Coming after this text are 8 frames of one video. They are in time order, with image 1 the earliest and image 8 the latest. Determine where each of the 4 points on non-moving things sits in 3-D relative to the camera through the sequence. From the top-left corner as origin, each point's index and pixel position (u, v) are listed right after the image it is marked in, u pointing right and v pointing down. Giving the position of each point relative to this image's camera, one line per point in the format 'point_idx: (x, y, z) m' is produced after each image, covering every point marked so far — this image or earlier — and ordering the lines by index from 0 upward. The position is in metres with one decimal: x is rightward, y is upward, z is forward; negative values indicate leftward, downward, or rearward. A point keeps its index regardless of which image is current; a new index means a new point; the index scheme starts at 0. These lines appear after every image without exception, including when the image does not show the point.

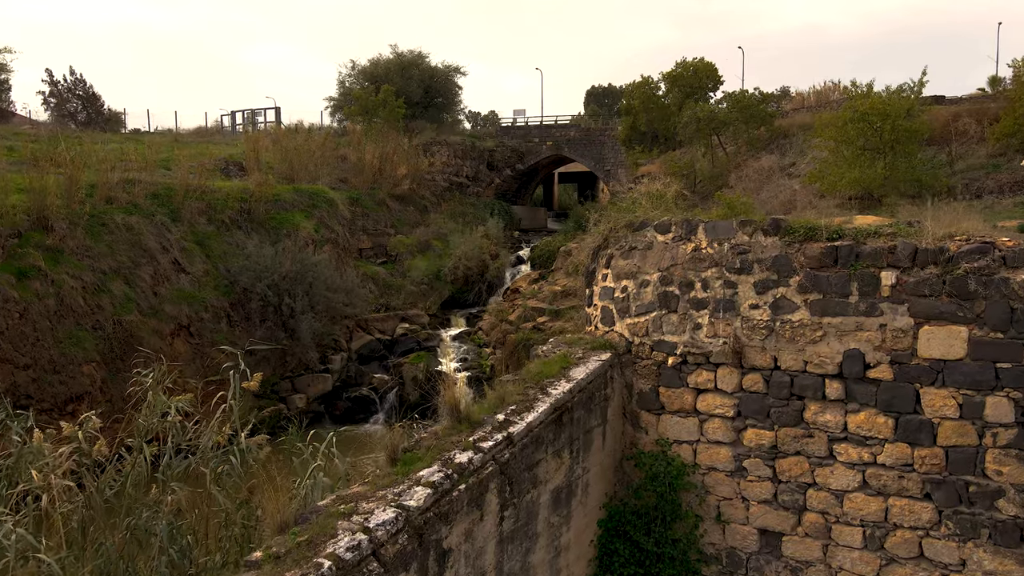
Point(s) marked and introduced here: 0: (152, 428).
0: (-1.7, -0.7, +3.0) m
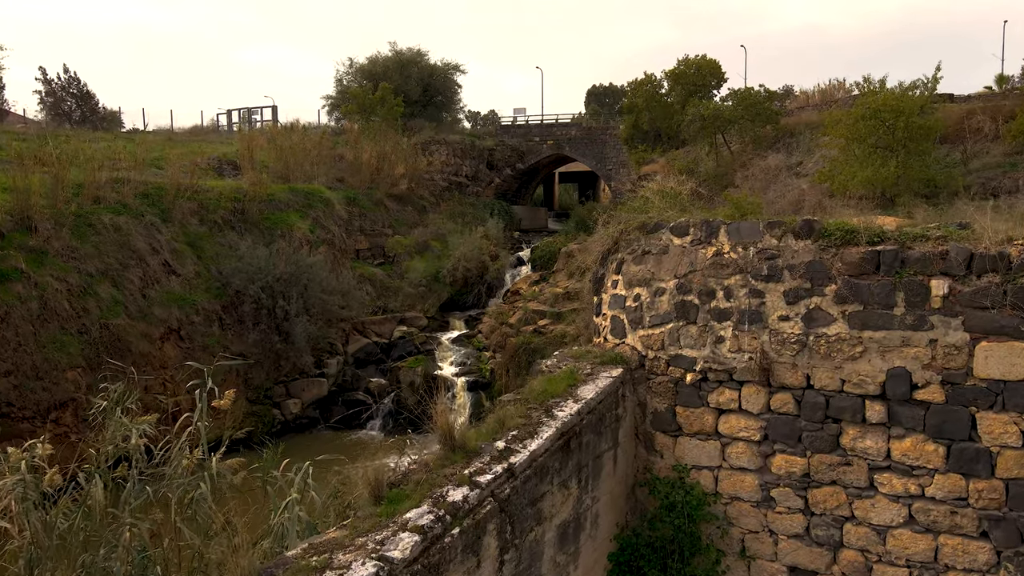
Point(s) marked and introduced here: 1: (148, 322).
0: (-1.7, -0.7, +2.7) m
1: (-5.6, -0.5, +9.6) m
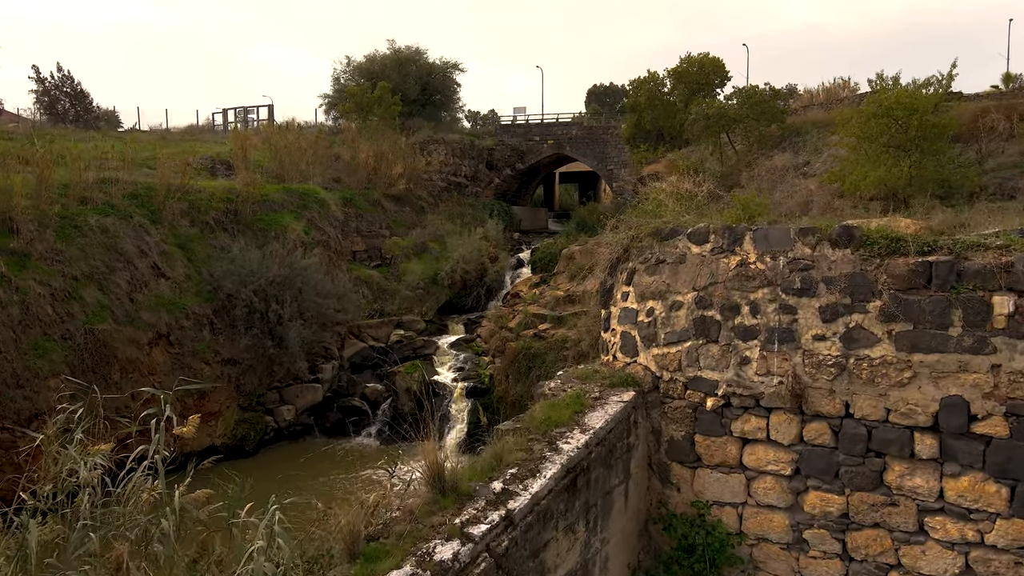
0: (-1.7, -0.8, +2.4) m
1: (-5.6, -0.6, +9.3) m
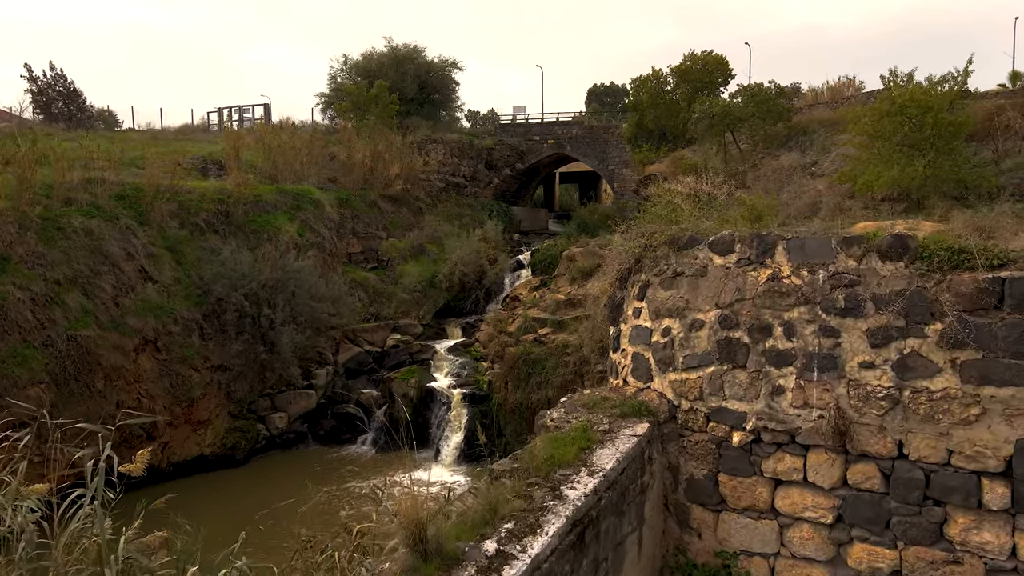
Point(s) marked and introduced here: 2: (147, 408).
0: (-1.8, -0.8, +2.1) m
1: (-5.6, -0.6, +9.0) m
2: (-5.3, -1.7, +9.0) m
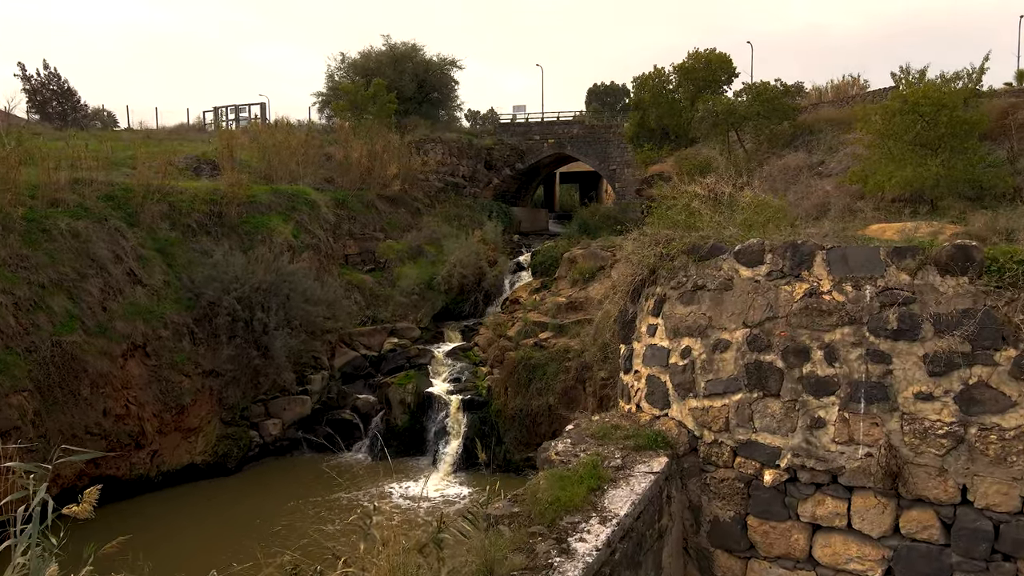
0: (-1.8, -0.9, +1.8) m
1: (-5.6, -0.7, +8.7) m
2: (-5.3, -1.8, +8.8) m
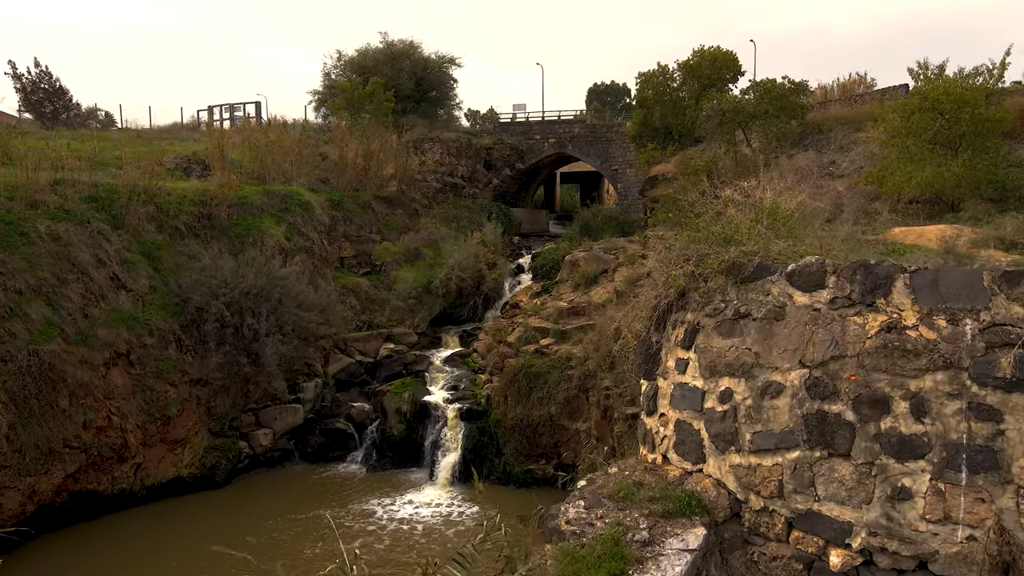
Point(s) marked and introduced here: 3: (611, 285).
0: (-1.8, -1.0, +1.4) m
1: (-5.6, -0.8, +8.3) m
2: (-5.3, -1.8, +8.4) m
3: (+1.7, +0.1, +10.8) m
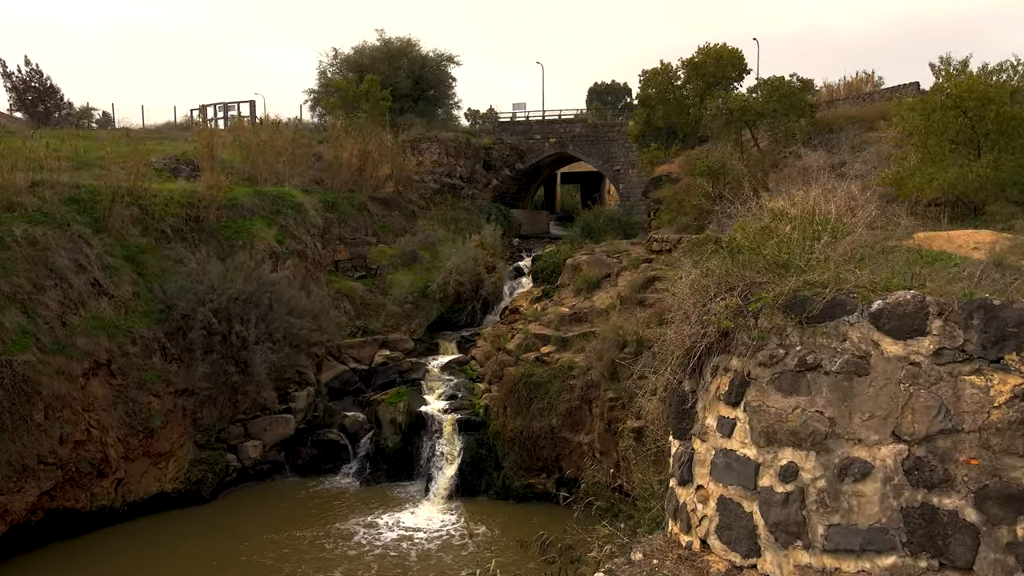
0: (-1.8, -1.0, +1.0) m
1: (-5.6, -0.9, +7.9) m
2: (-5.3, -1.9, +8.0) m
3: (+1.7, 0.0, +10.4) m
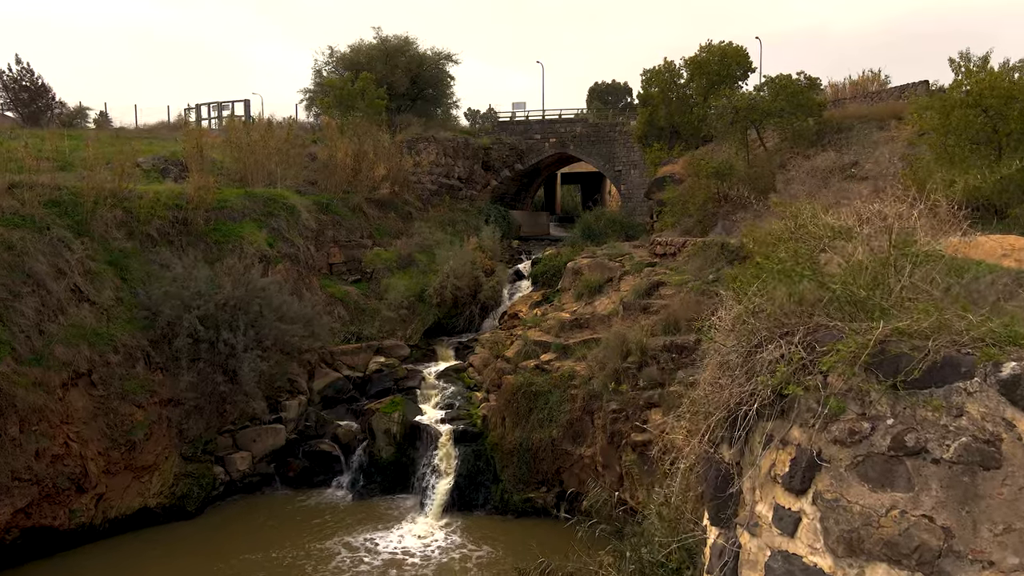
0: (-1.8, -1.1, +0.7) m
1: (-5.6, -0.9, +7.5) m
2: (-5.3, -2.0, +7.6) m
3: (+1.7, -0.1, +10.1) m
